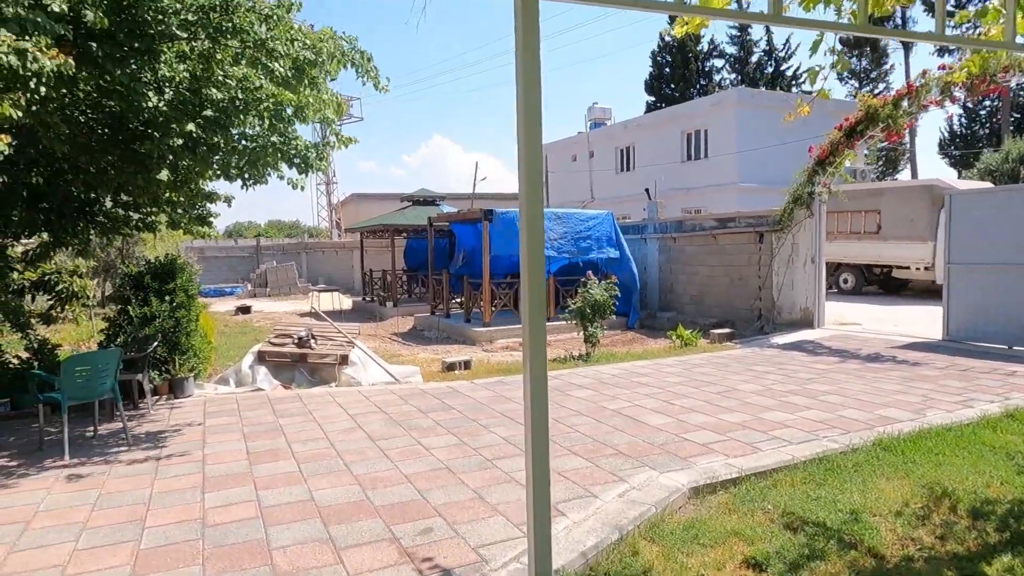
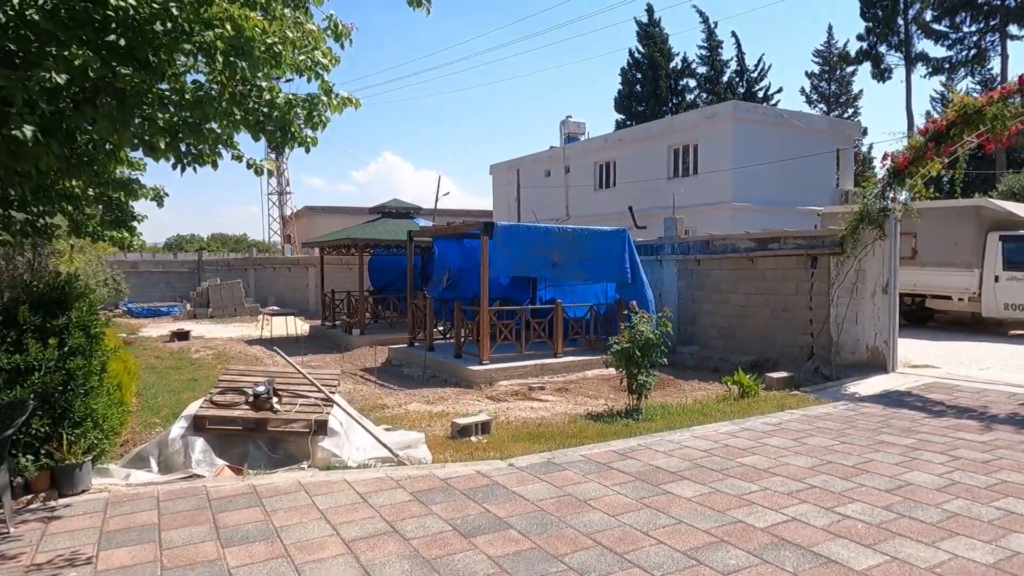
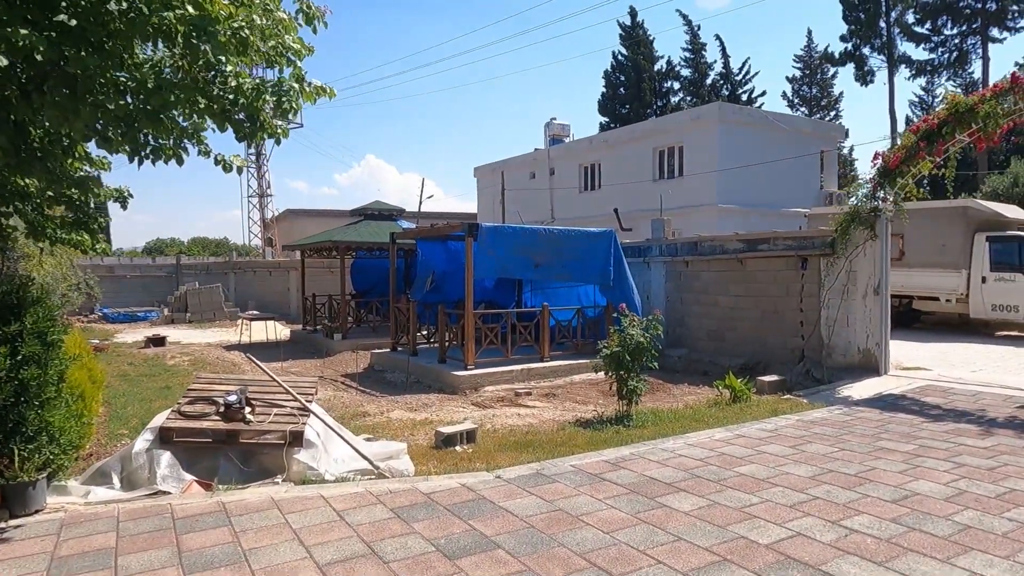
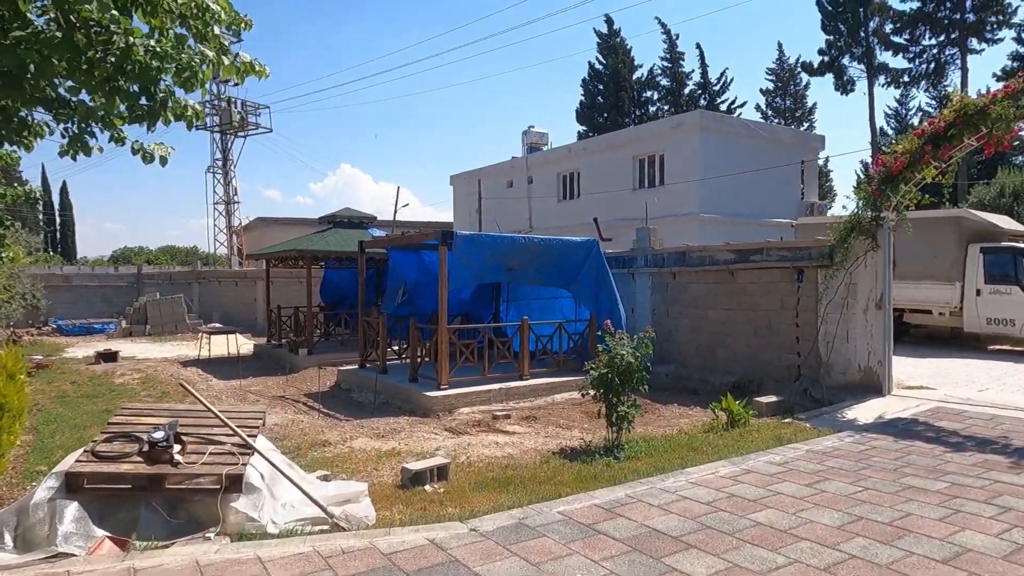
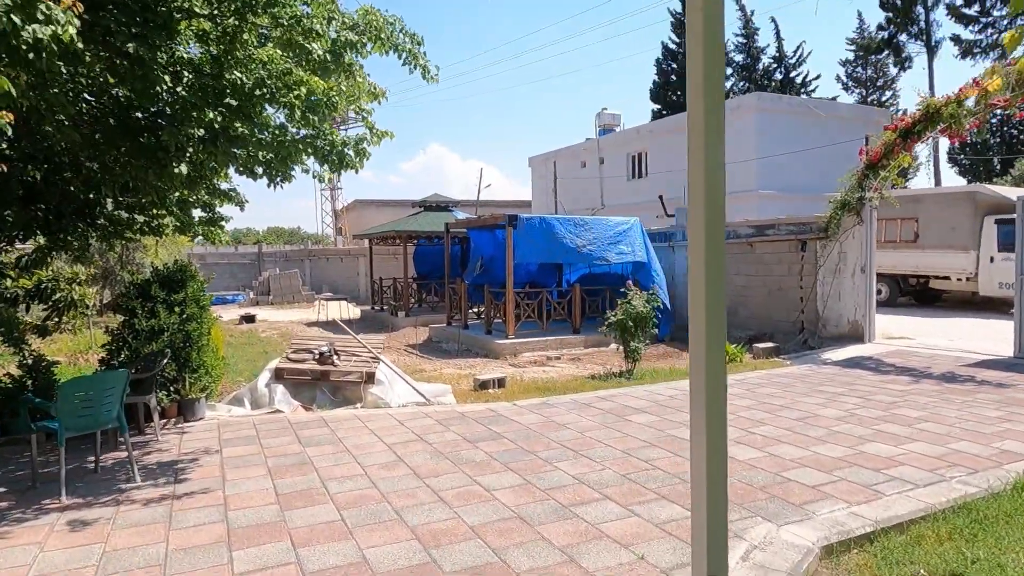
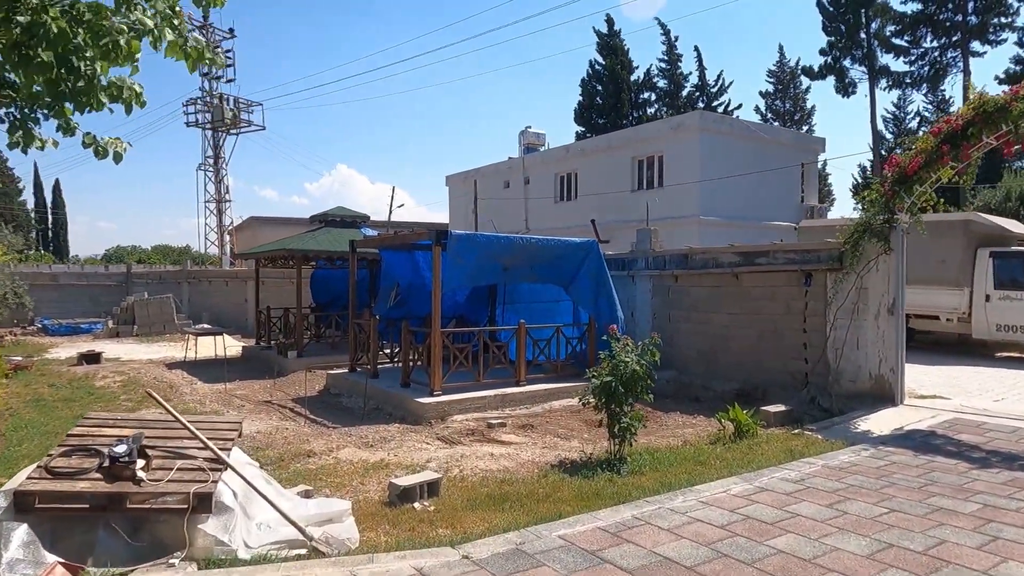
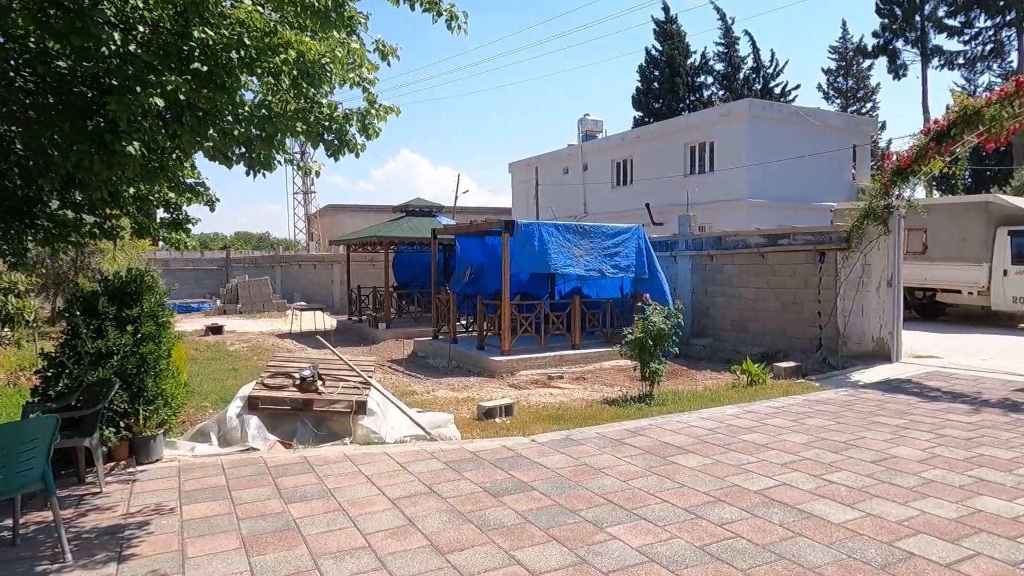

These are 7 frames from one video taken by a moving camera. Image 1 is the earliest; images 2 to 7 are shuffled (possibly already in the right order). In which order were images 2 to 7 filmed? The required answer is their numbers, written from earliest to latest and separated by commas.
5, 7, 2, 3, 4, 6
